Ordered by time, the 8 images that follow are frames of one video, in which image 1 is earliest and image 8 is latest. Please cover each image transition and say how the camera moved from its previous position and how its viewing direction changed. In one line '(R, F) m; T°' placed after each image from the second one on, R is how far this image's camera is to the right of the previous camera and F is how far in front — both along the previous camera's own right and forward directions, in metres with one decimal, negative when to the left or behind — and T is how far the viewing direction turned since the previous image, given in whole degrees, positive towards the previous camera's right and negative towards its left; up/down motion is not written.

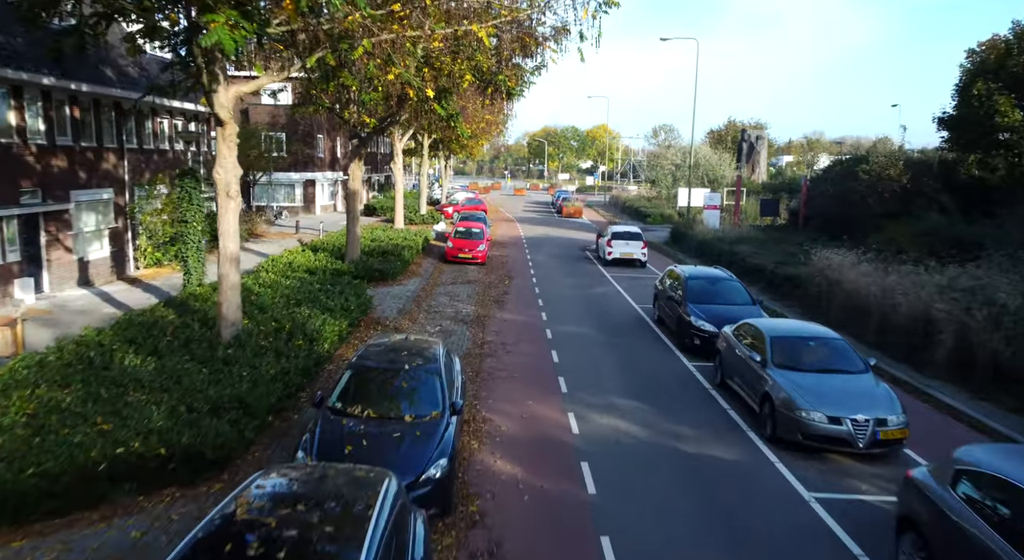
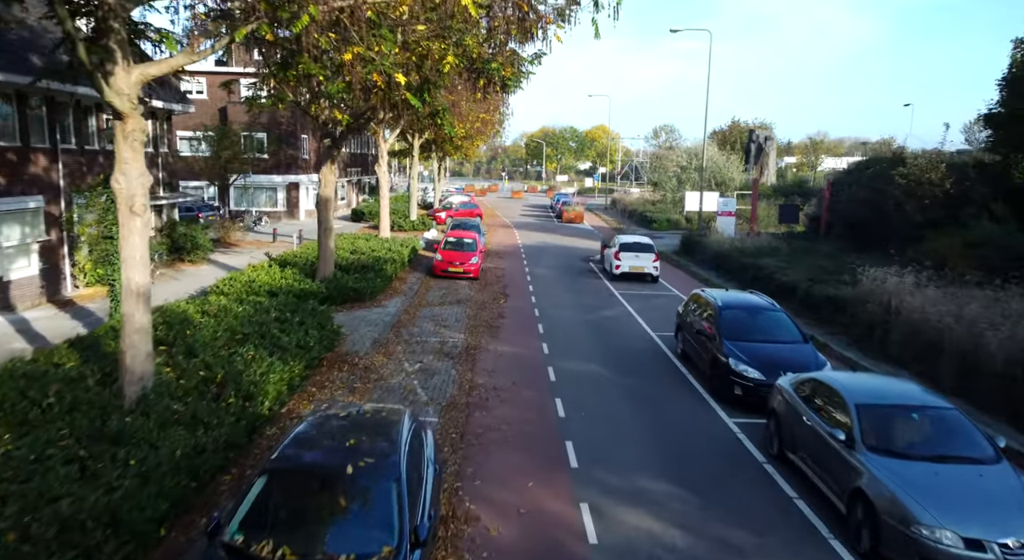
(0.0, +2.5) m; 0°
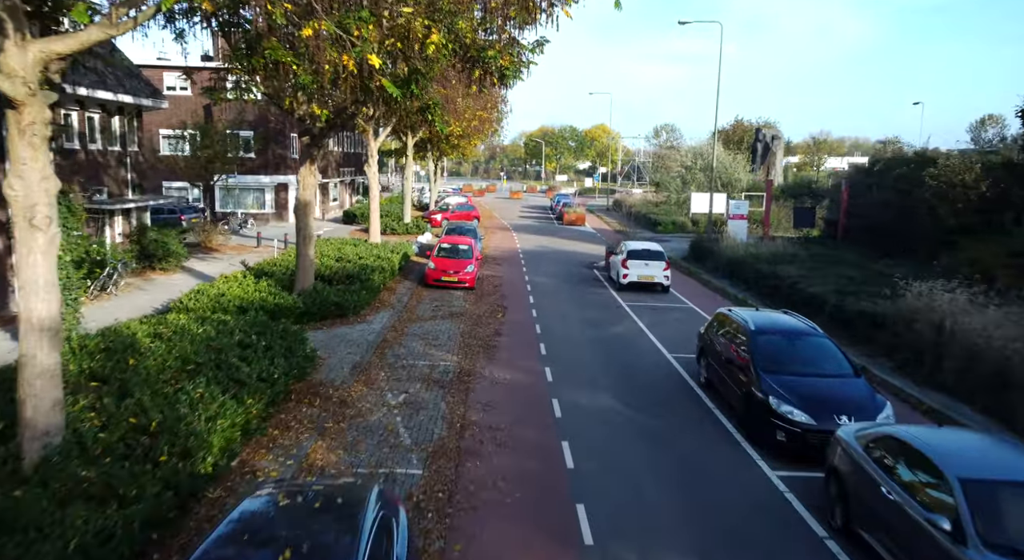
(0.0, +1.6) m; 0°
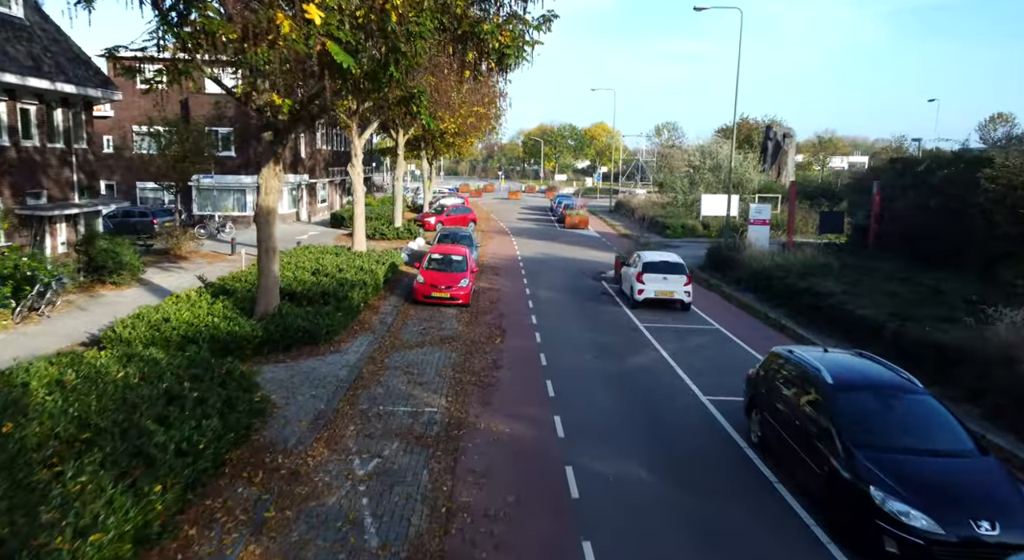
(-0.1, +2.4) m; 0°
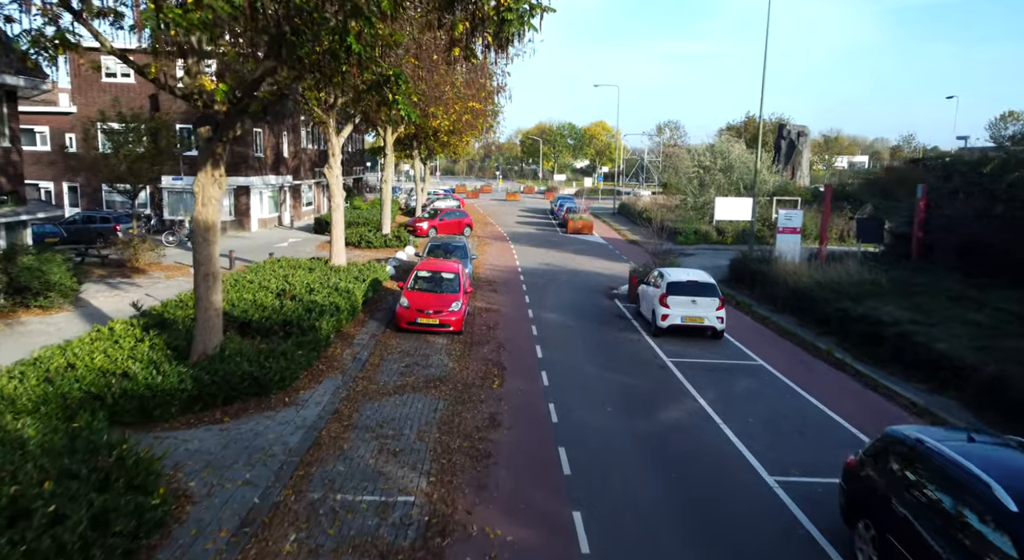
(-0.1, +2.7) m; 0°
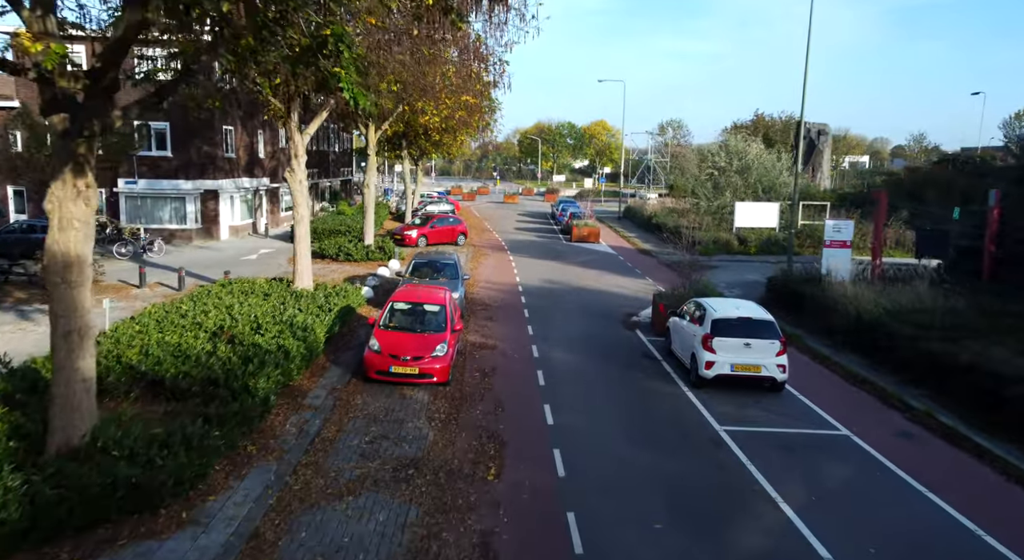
(-0.1, +3.3) m; 0°
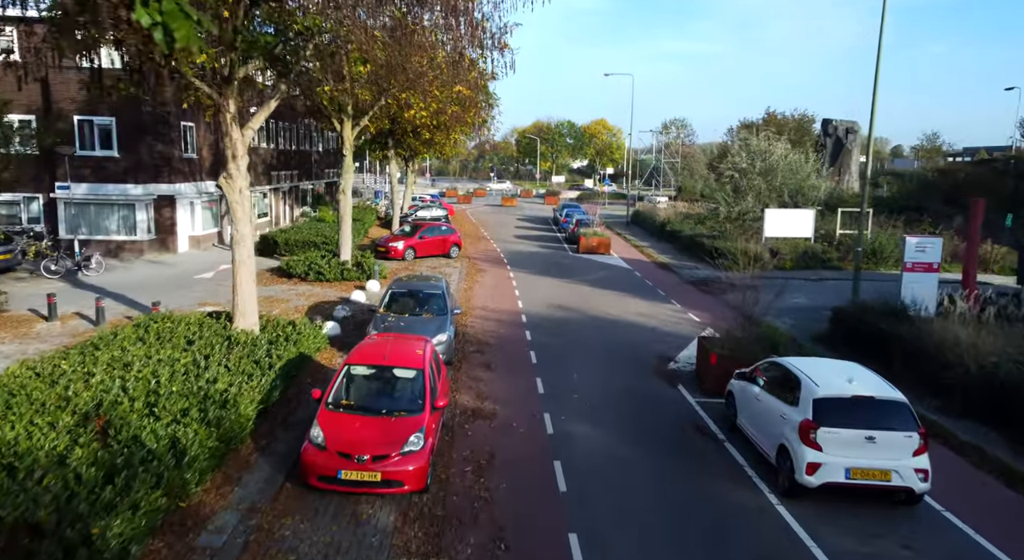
(-0.1, +3.7) m; 0°
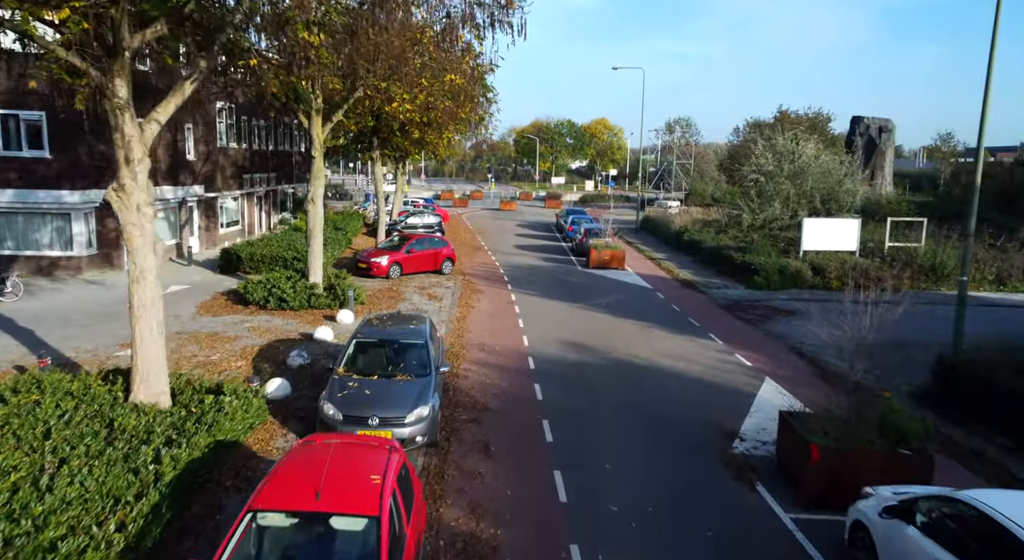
(-0.1, +3.6) m; 0°
